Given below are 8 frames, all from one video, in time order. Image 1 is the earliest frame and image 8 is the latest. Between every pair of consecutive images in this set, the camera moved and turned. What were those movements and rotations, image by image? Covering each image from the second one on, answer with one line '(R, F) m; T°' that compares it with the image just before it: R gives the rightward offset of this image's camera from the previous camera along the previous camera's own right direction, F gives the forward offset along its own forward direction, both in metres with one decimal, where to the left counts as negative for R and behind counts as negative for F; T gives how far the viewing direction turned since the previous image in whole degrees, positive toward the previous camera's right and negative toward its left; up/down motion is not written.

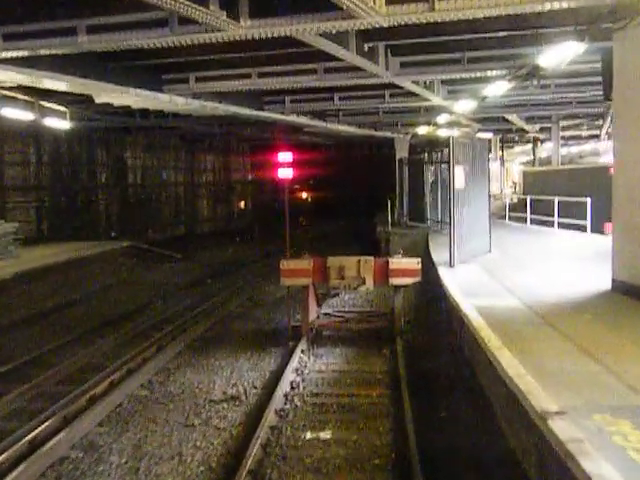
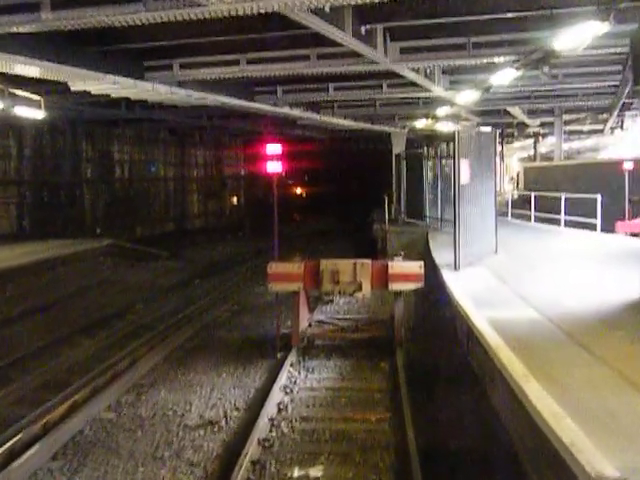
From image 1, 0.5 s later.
(0.0, +1.0) m; 0°
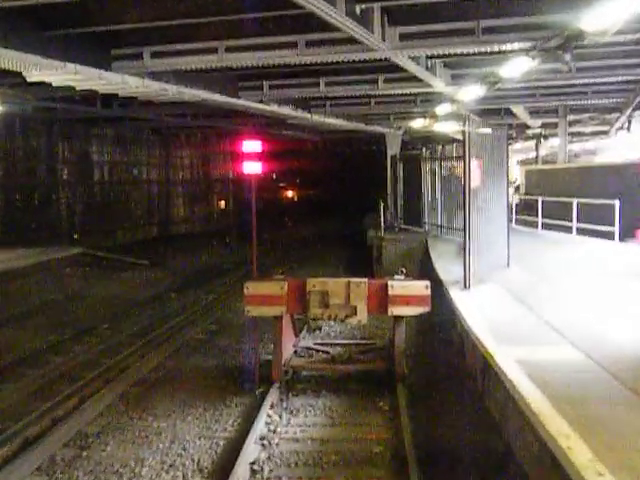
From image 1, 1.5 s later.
(+0.1, +1.5) m; +1°
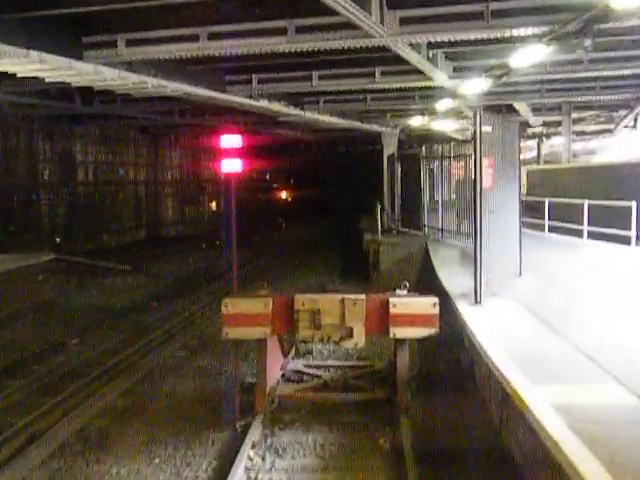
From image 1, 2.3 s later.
(0.0, +1.1) m; 0°
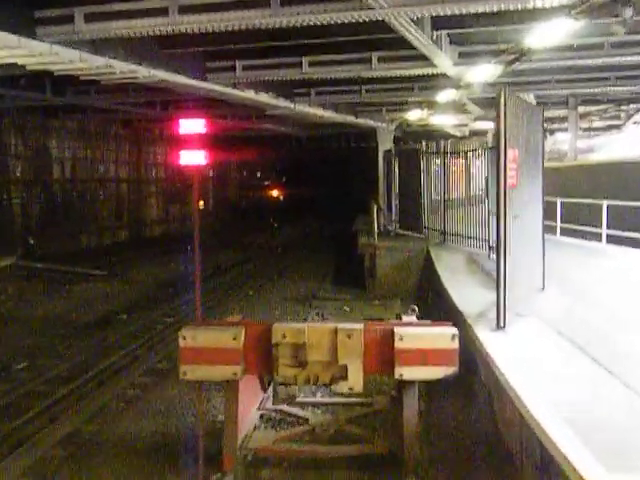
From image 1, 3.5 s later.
(+0.1, +1.5) m; +1°
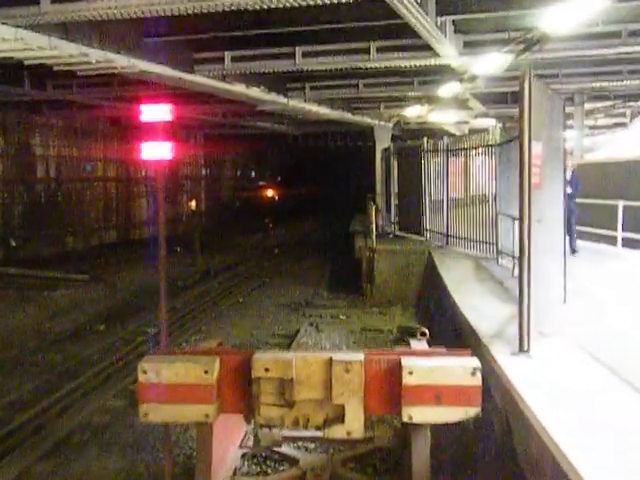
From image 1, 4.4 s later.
(0.0, +0.9) m; 0°
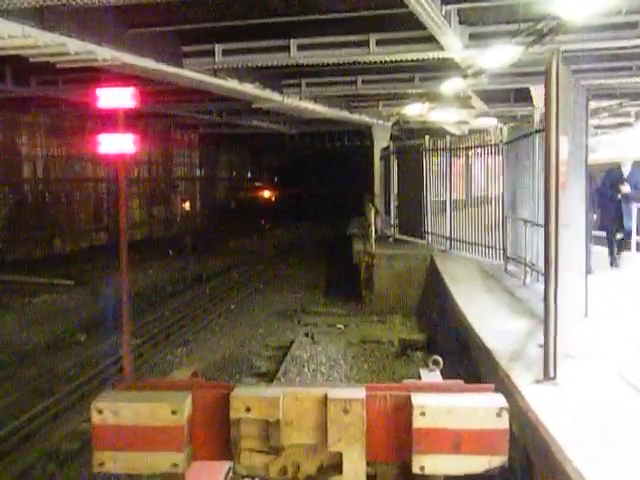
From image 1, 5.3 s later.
(0.0, +0.7) m; 0°
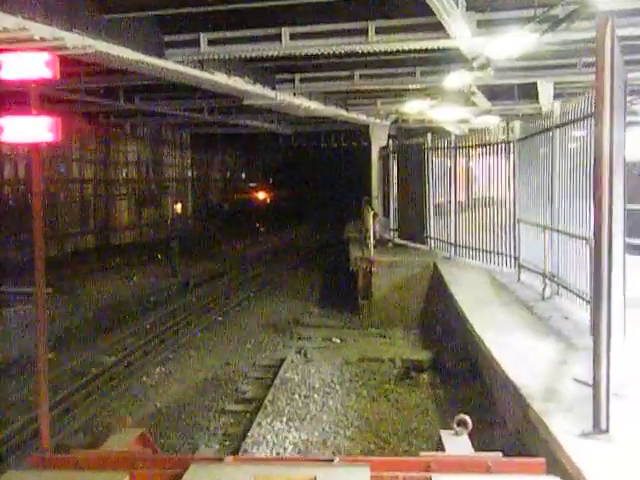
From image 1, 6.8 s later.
(0.0, +1.0) m; 0°
